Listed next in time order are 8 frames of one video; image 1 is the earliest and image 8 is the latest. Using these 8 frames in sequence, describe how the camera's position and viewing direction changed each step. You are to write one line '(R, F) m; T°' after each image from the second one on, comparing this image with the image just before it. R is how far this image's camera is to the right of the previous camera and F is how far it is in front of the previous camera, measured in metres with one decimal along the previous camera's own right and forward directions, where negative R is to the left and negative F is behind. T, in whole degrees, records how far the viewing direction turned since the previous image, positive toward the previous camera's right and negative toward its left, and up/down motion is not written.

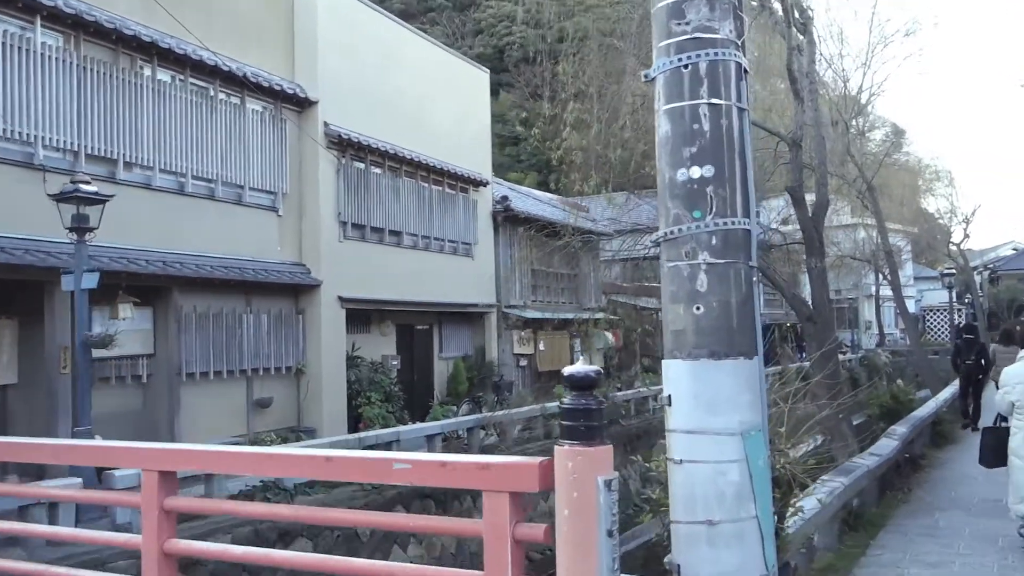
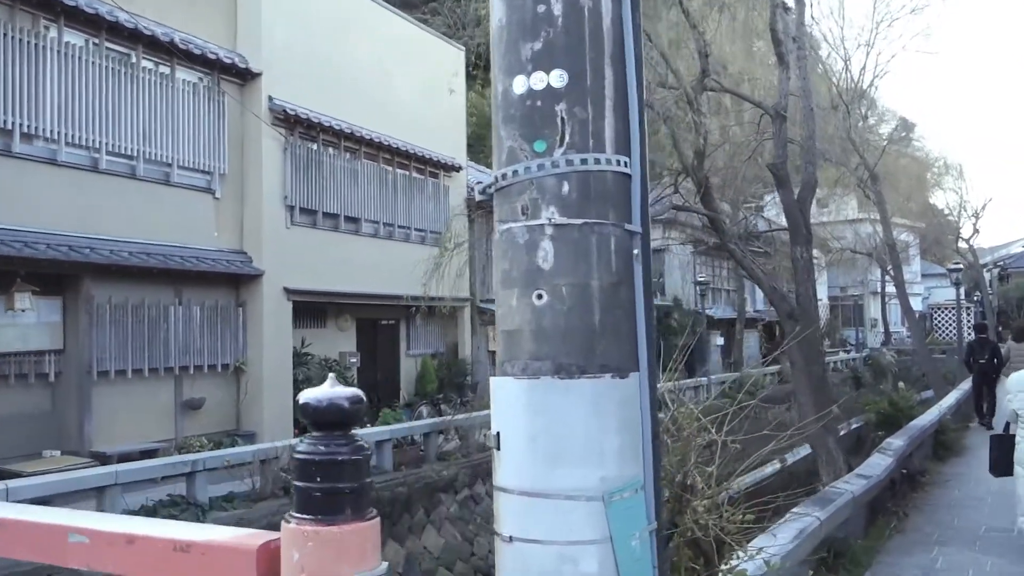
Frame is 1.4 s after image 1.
(+0.6, +1.2) m; 0°
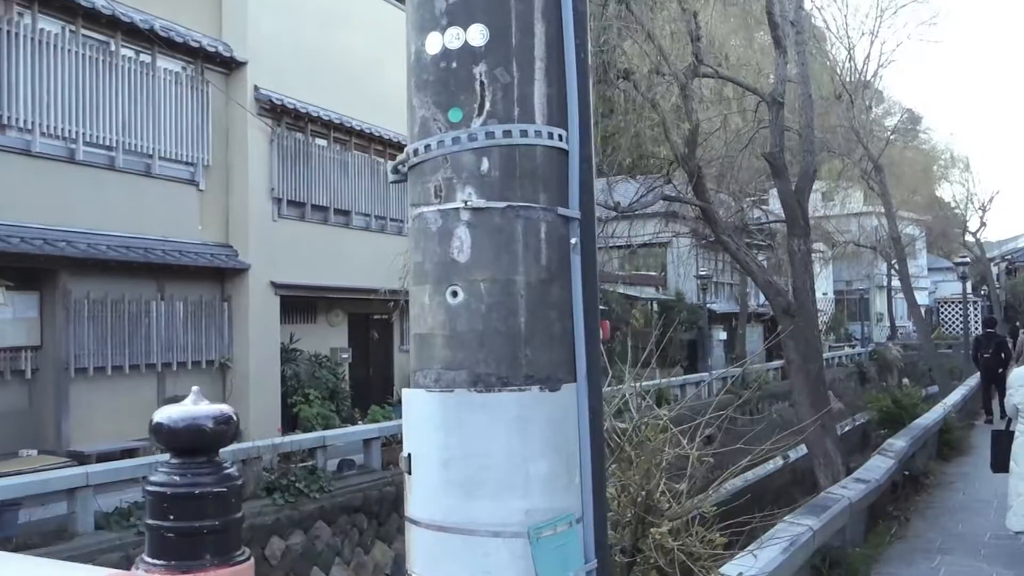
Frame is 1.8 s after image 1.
(+0.2, +0.3) m; 0°
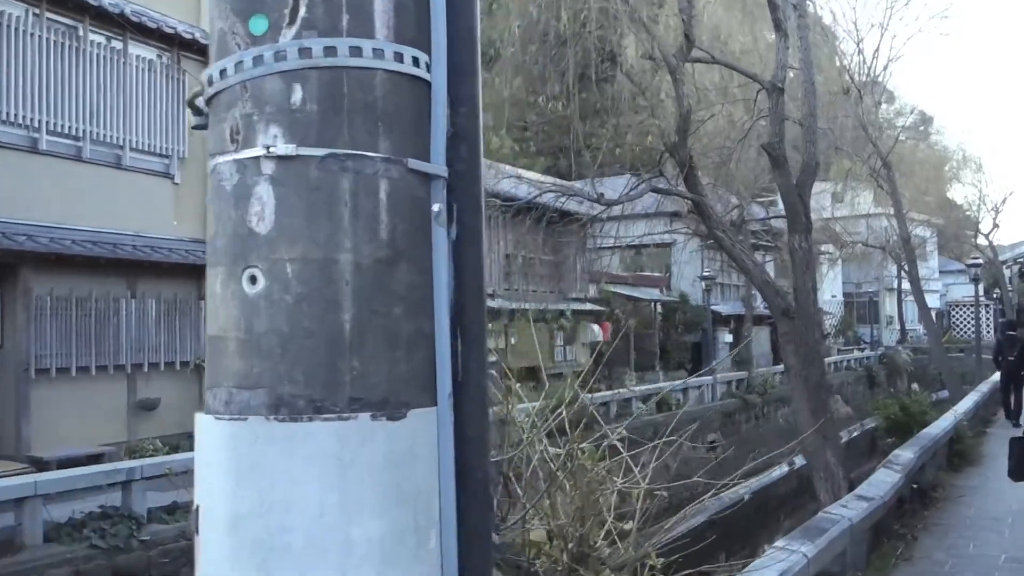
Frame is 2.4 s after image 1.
(+0.2, +0.5) m; -1°
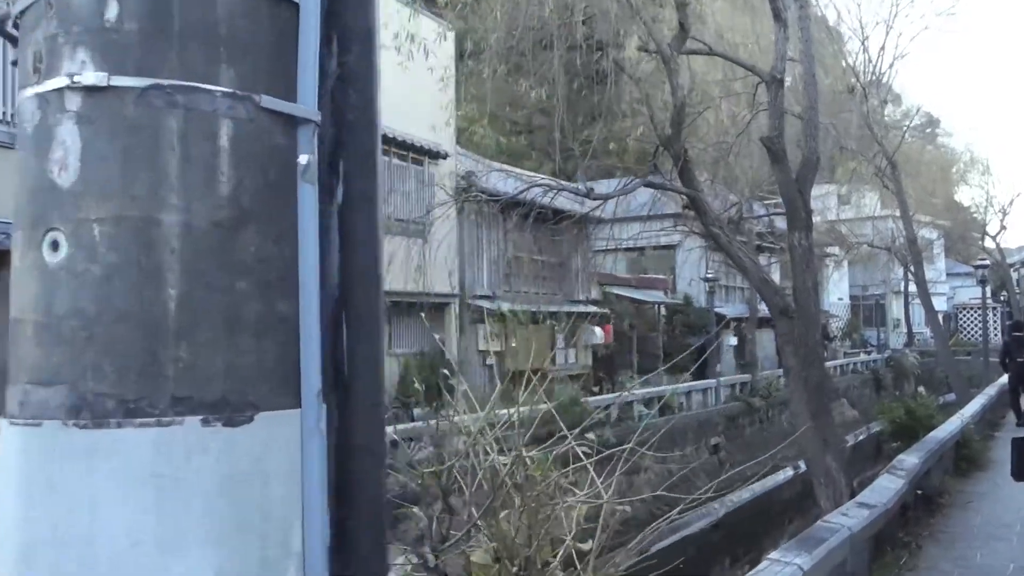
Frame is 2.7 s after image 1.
(+0.1, +0.3) m; 0°
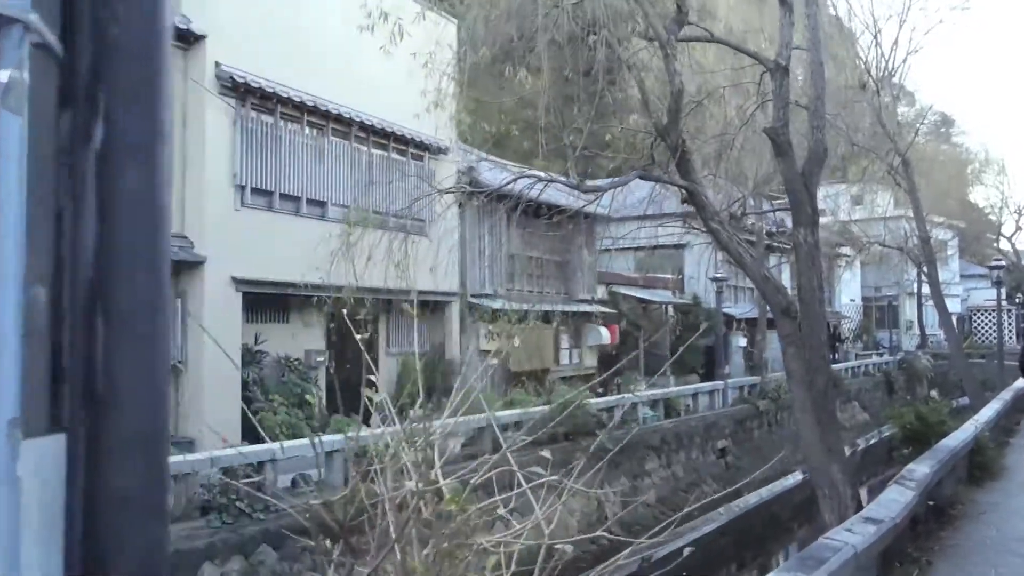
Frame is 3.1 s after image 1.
(+0.2, +0.3) m; -1°
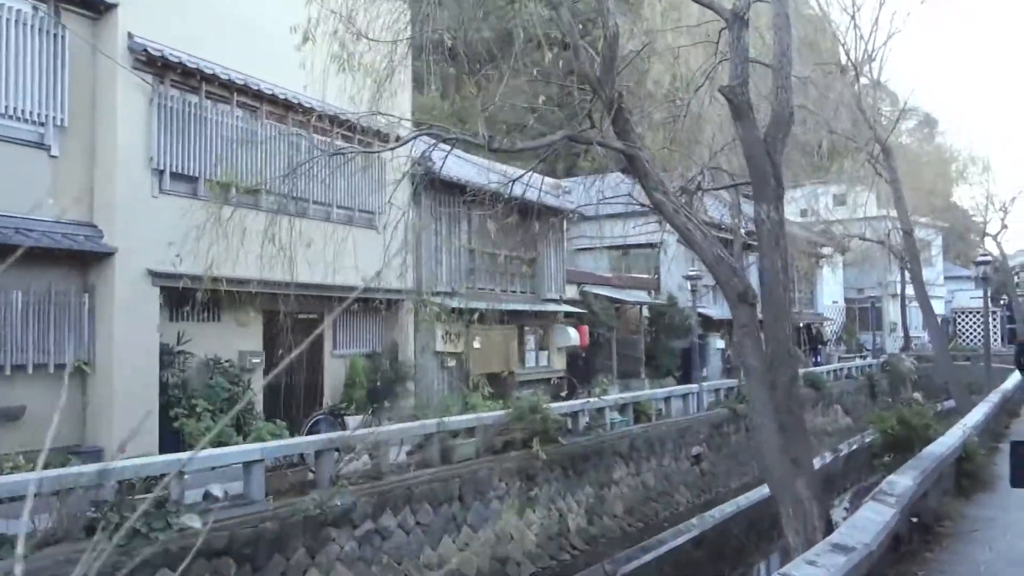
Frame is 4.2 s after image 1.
(+0.4, +1.0) m; +1°
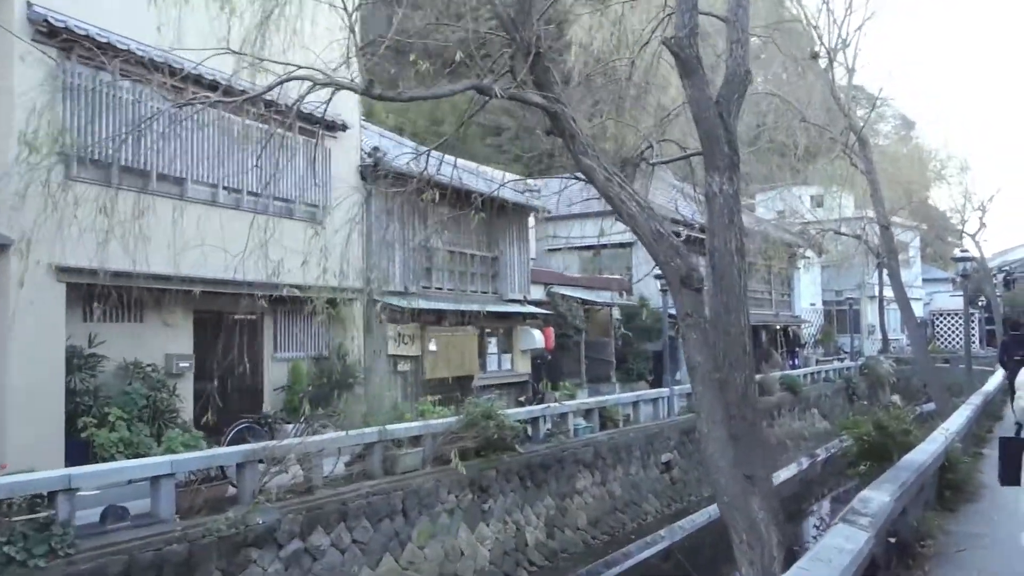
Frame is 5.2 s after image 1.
(+0.4, +0.9) m; +1°
